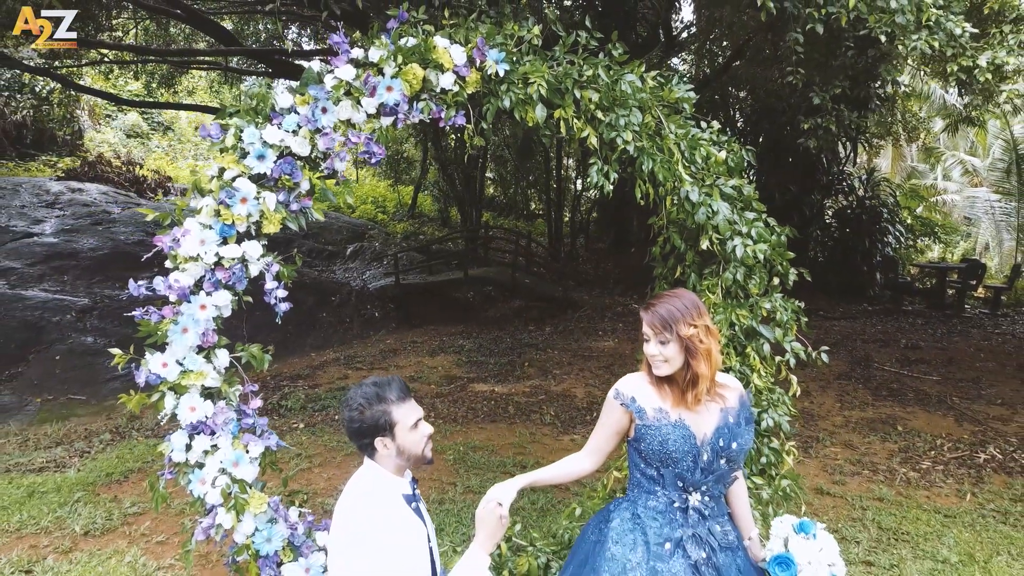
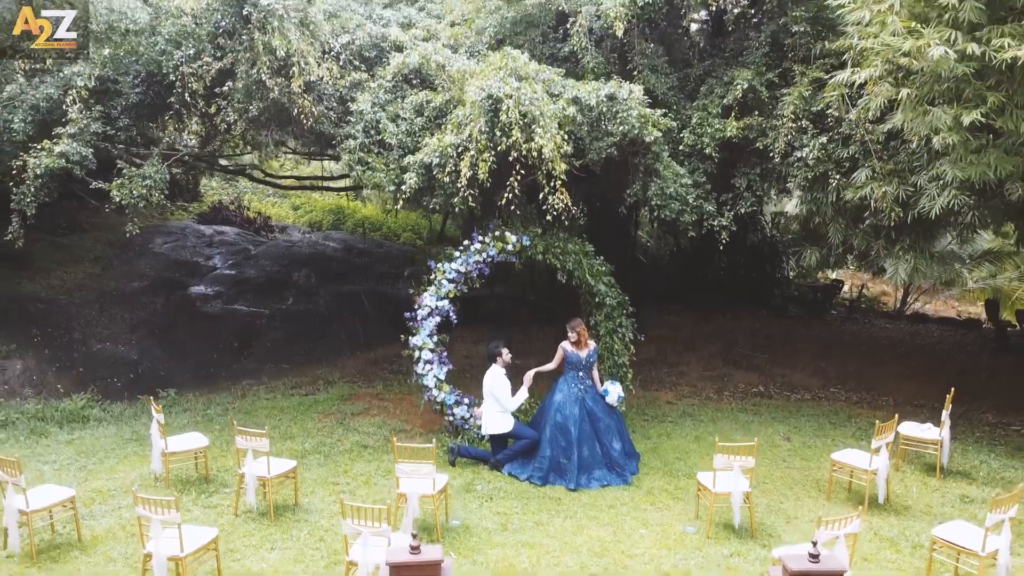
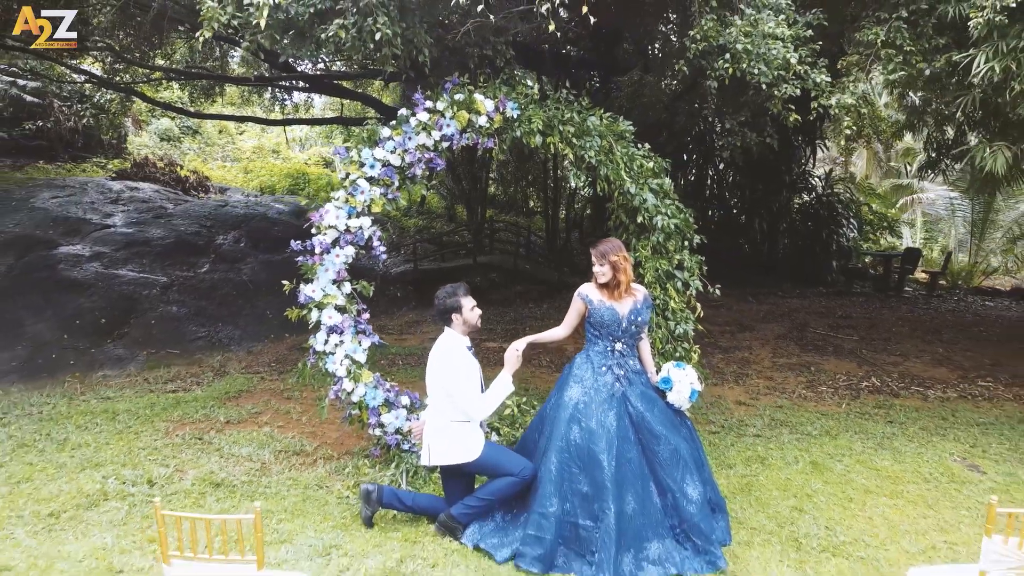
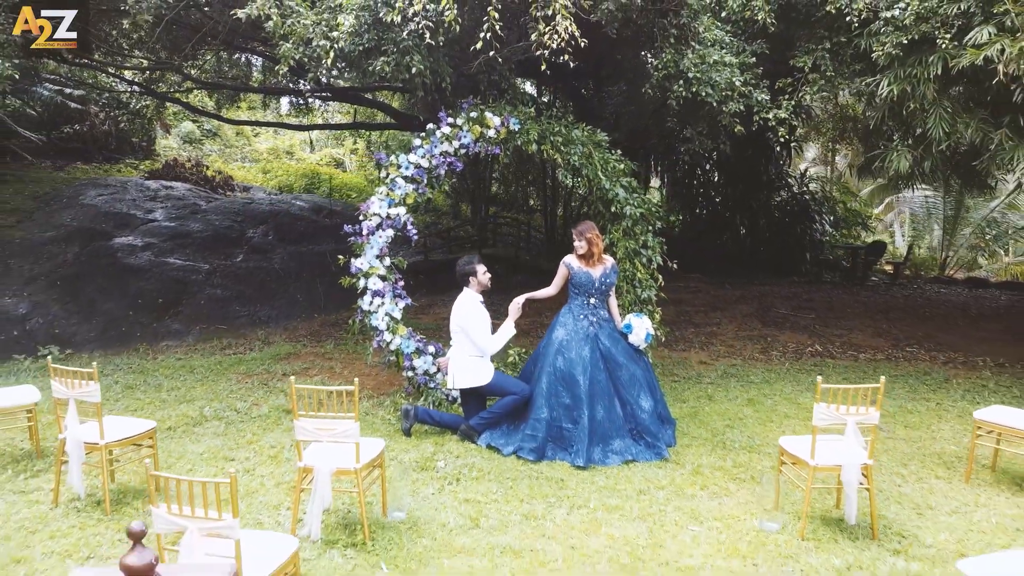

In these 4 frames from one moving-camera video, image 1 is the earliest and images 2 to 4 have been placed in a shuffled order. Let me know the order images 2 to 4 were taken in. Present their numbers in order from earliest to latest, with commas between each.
3, 4, 2
